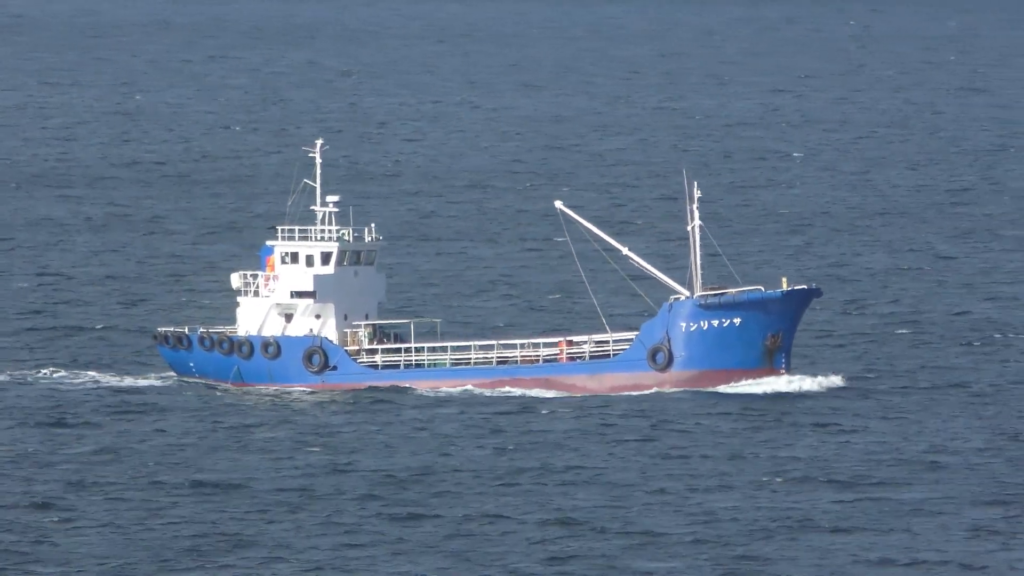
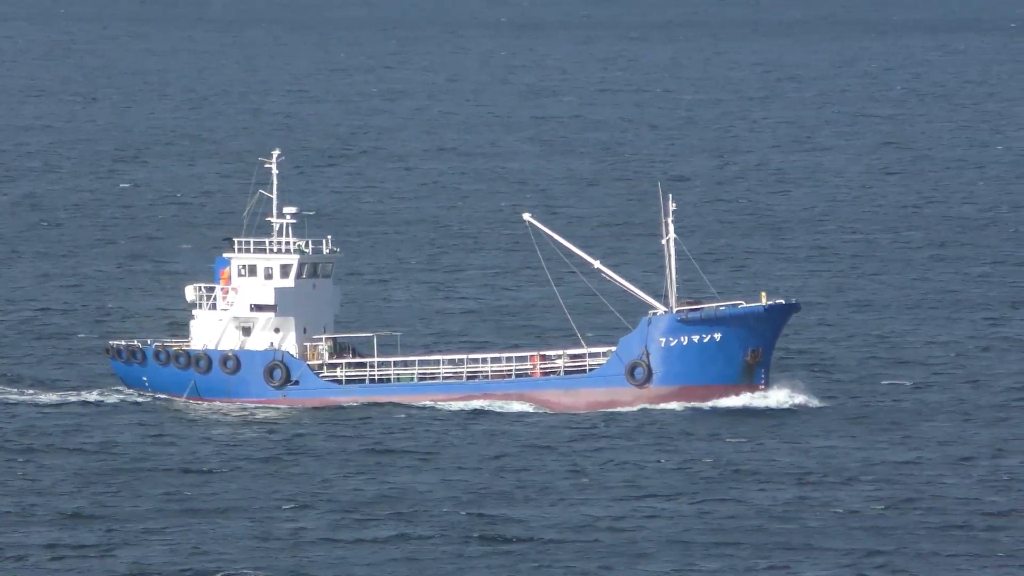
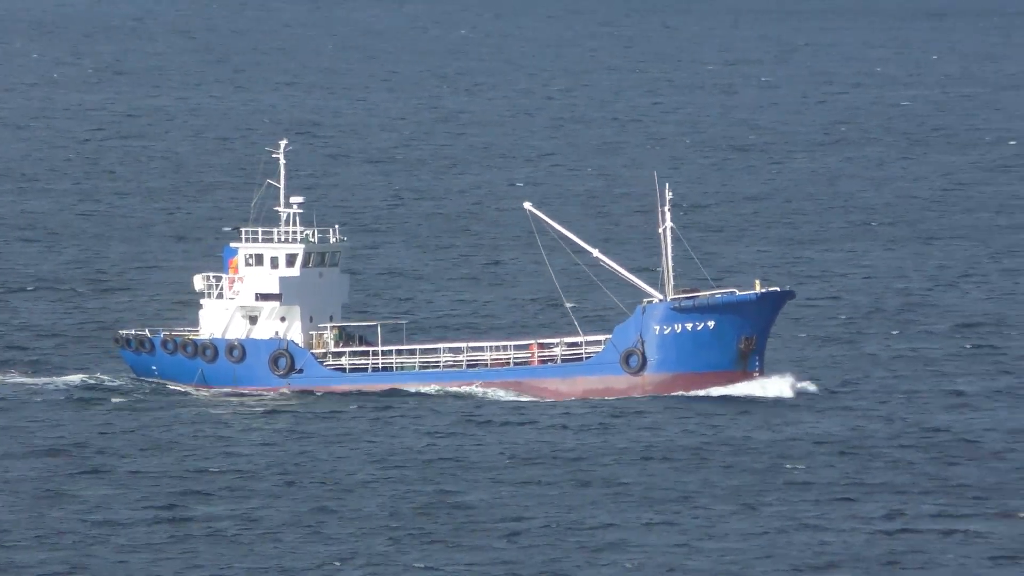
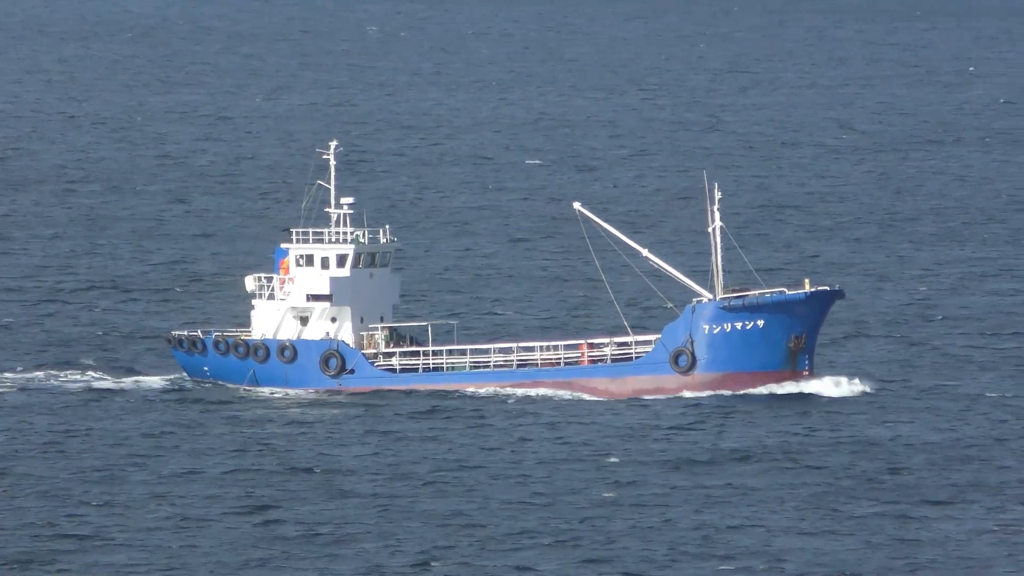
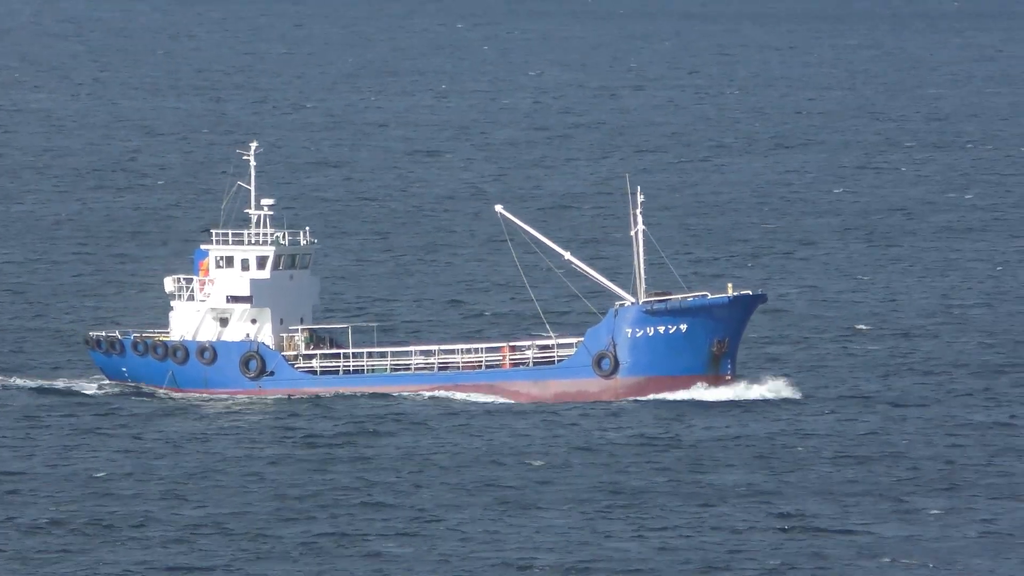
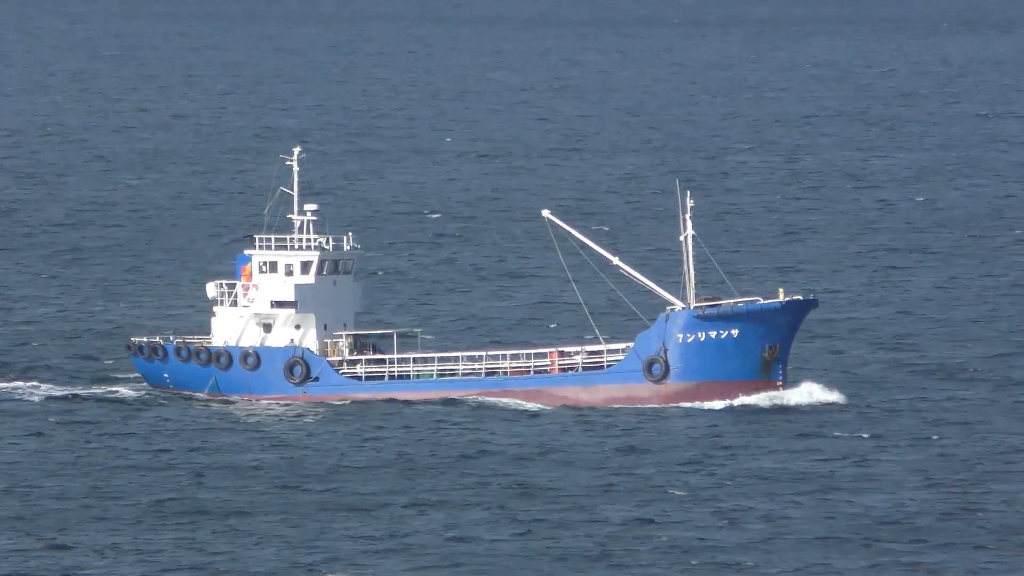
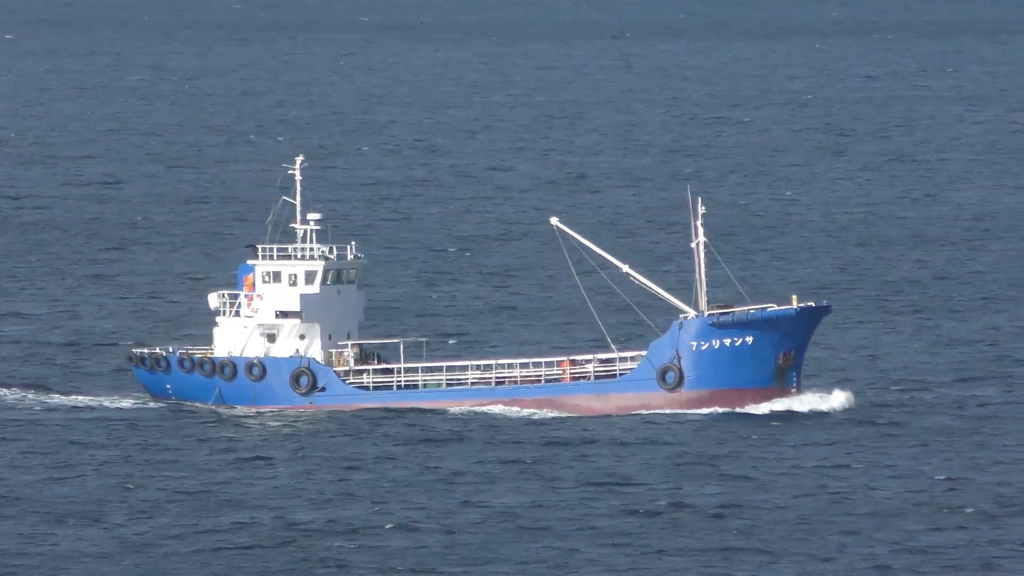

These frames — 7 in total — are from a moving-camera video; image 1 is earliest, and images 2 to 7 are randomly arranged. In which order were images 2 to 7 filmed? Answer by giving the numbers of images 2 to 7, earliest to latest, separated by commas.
4, 3, 5, 6, 2, 7
